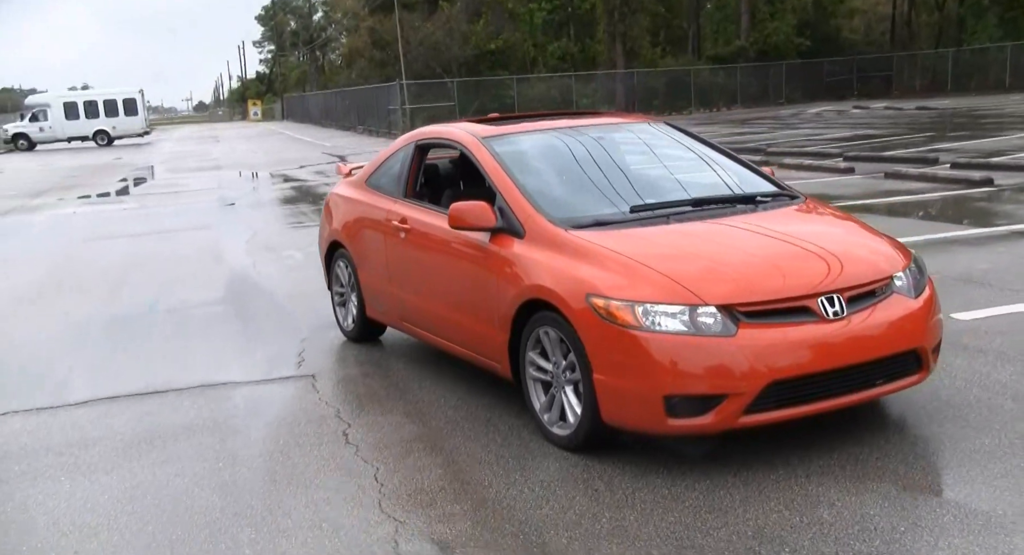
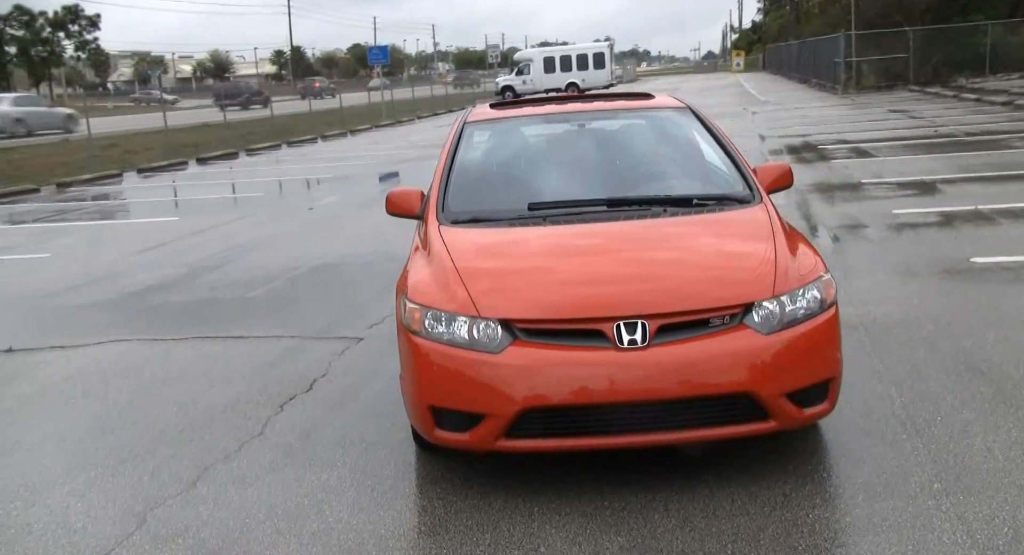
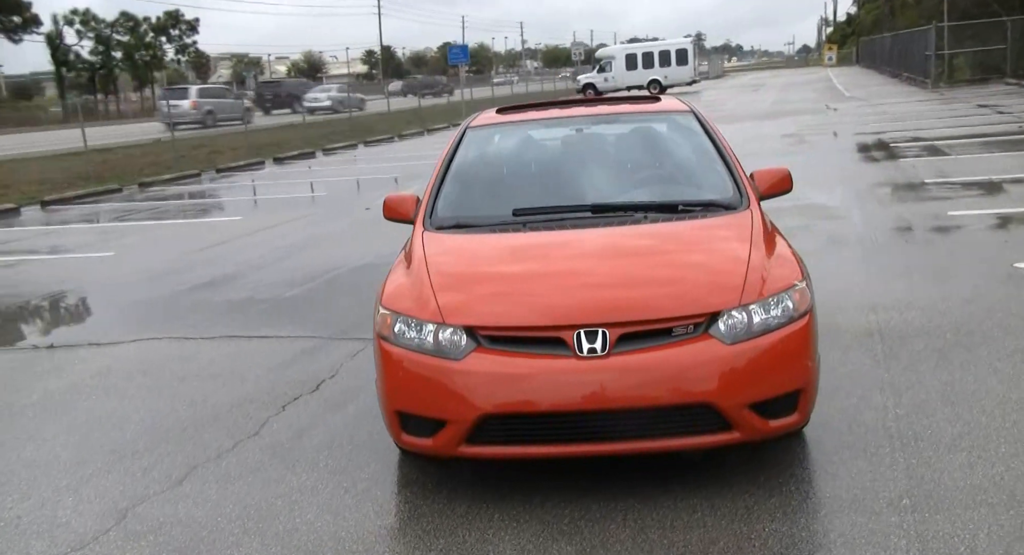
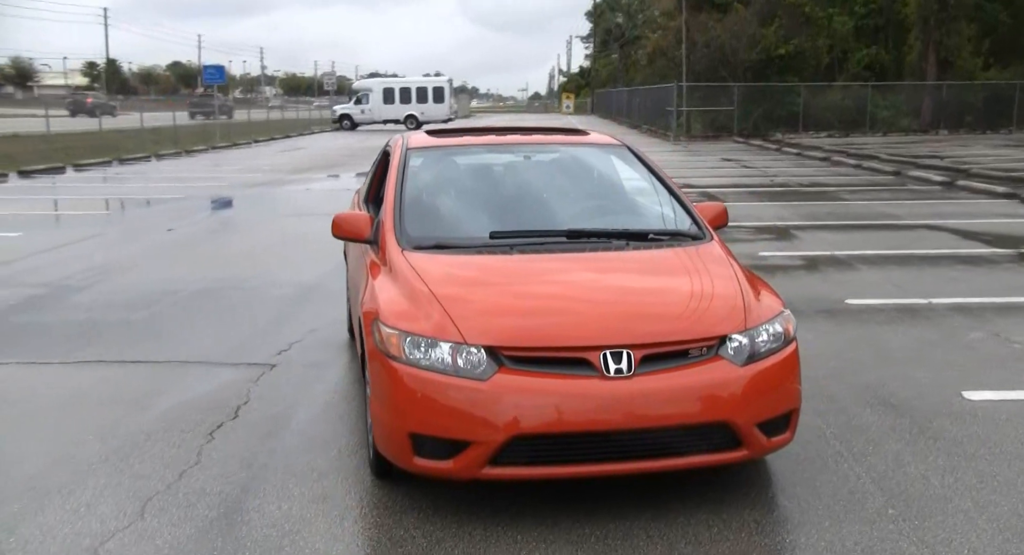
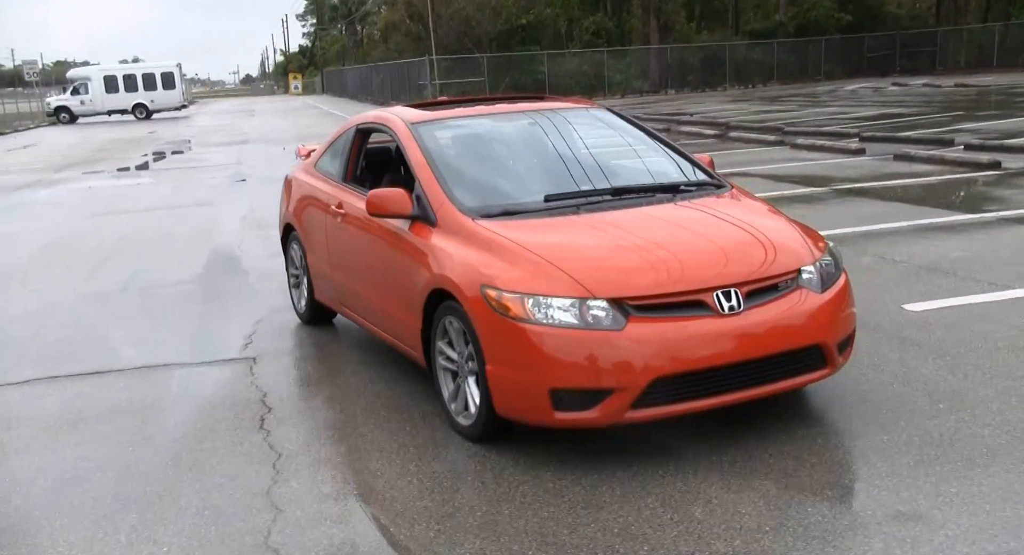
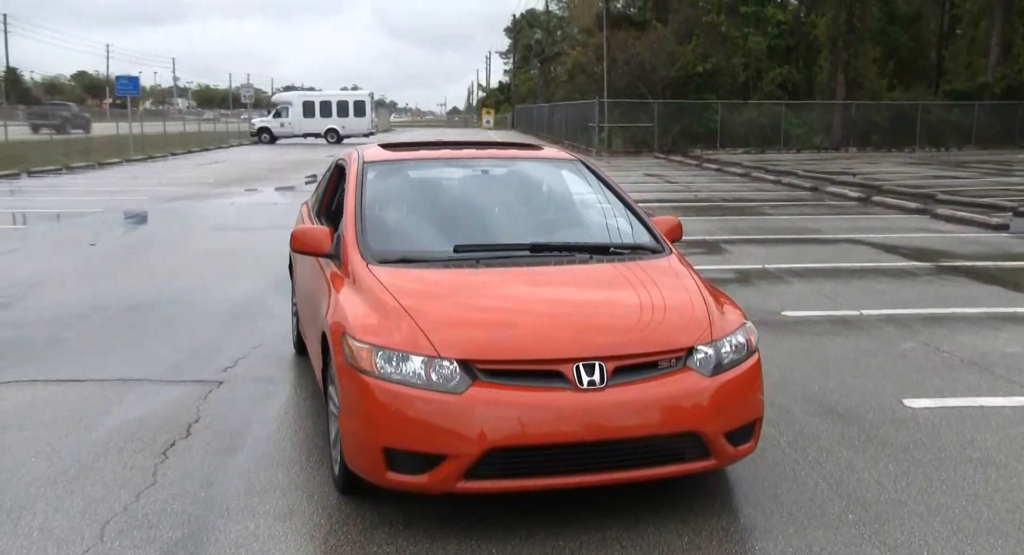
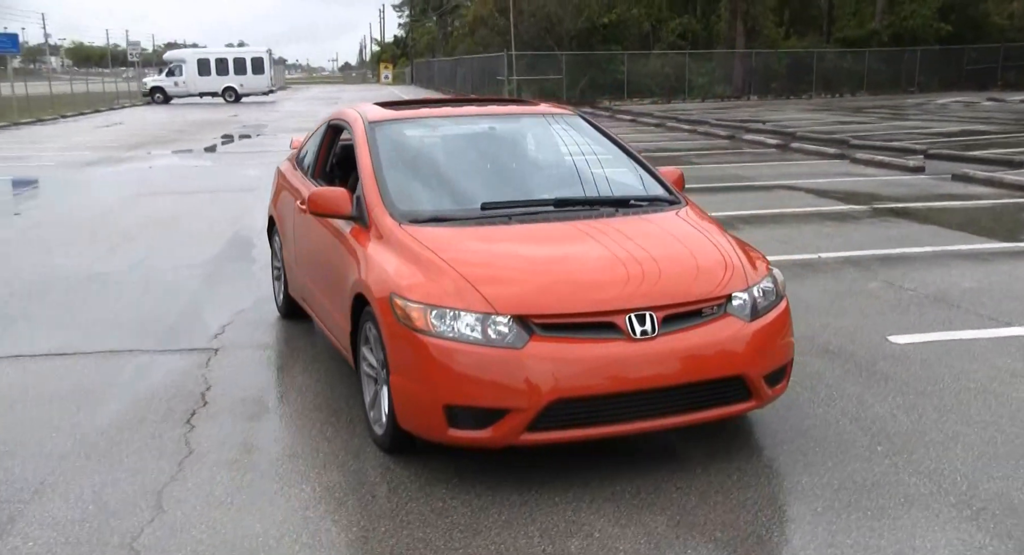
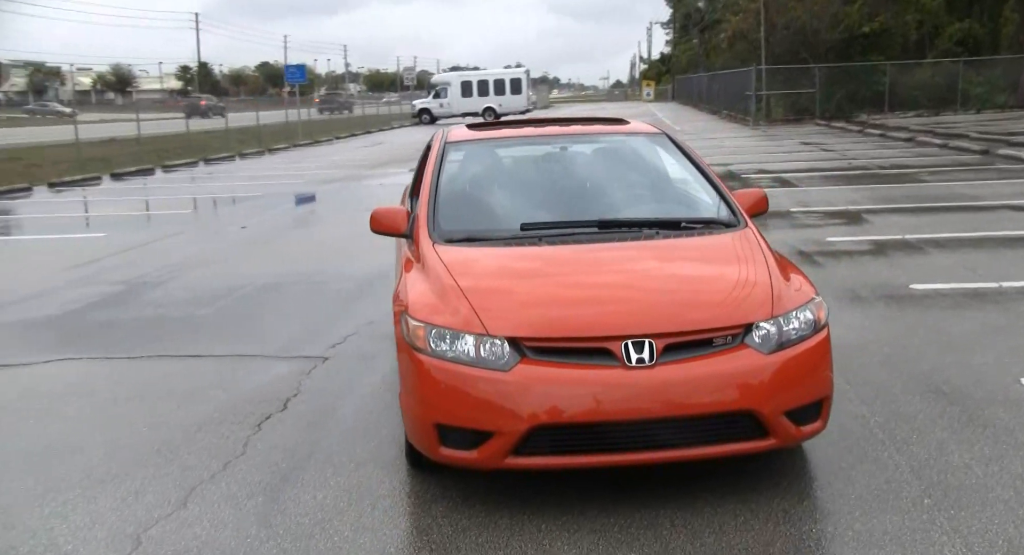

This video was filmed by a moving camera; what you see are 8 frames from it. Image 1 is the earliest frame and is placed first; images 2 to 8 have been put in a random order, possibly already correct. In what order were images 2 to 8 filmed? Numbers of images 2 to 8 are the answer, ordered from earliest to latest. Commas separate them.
5, 7, 6, 4, 8, 2, 3
